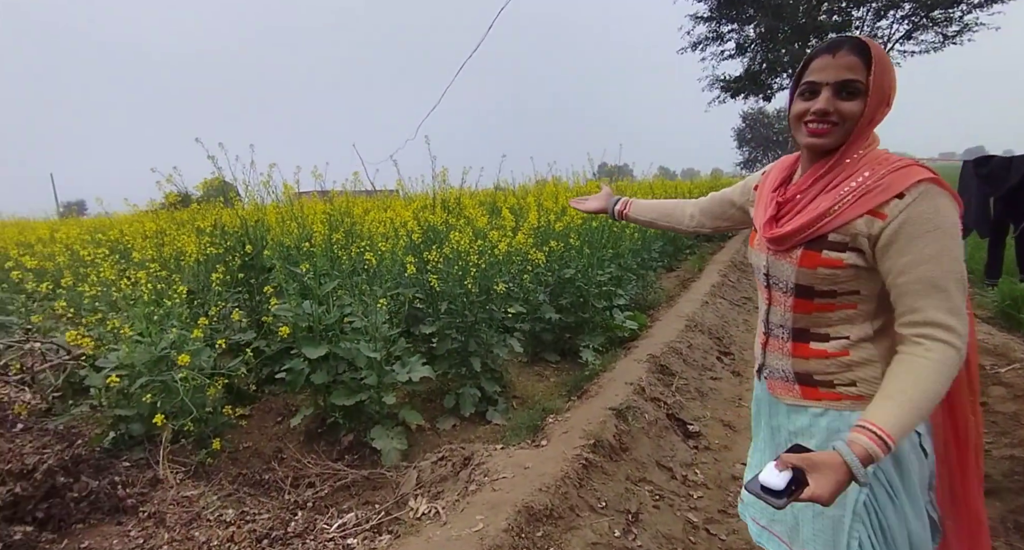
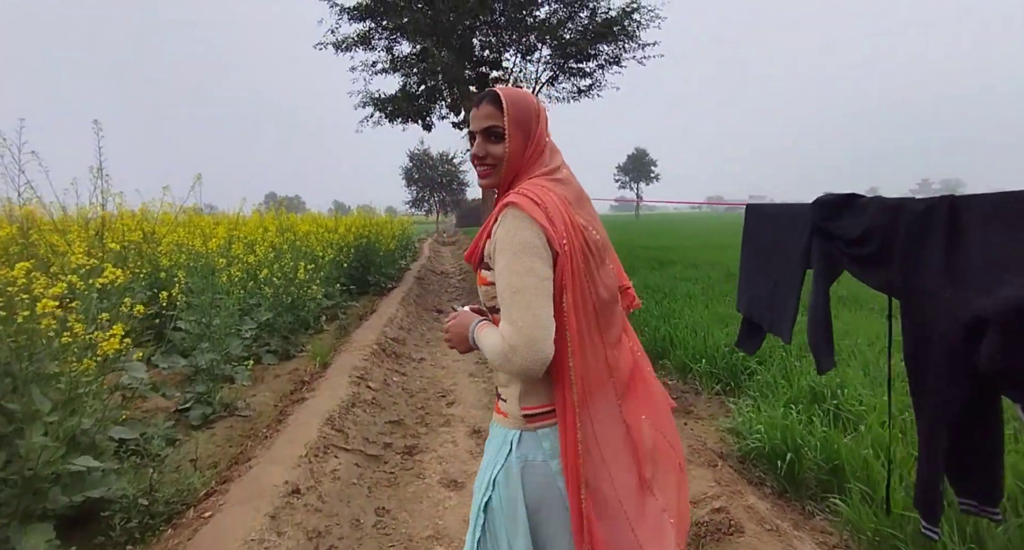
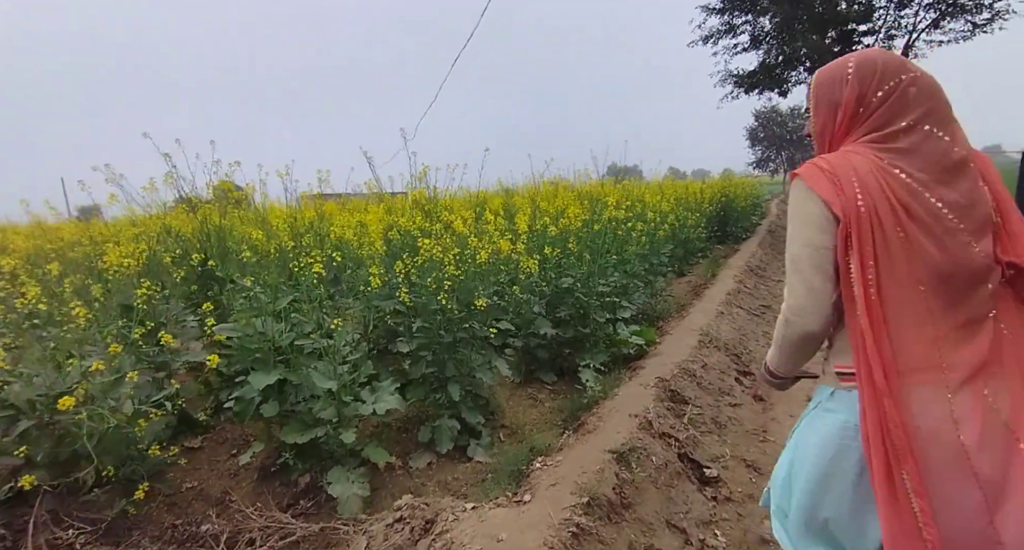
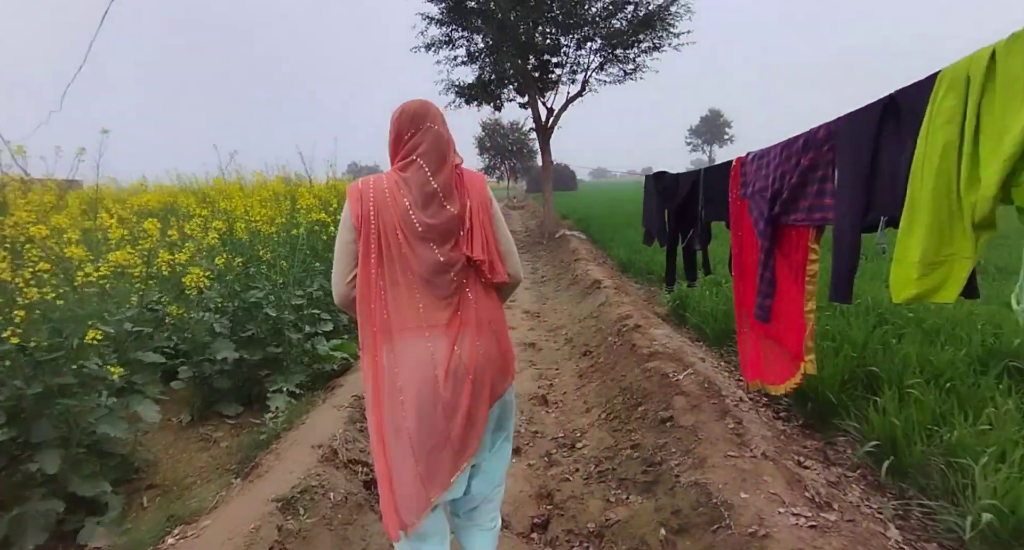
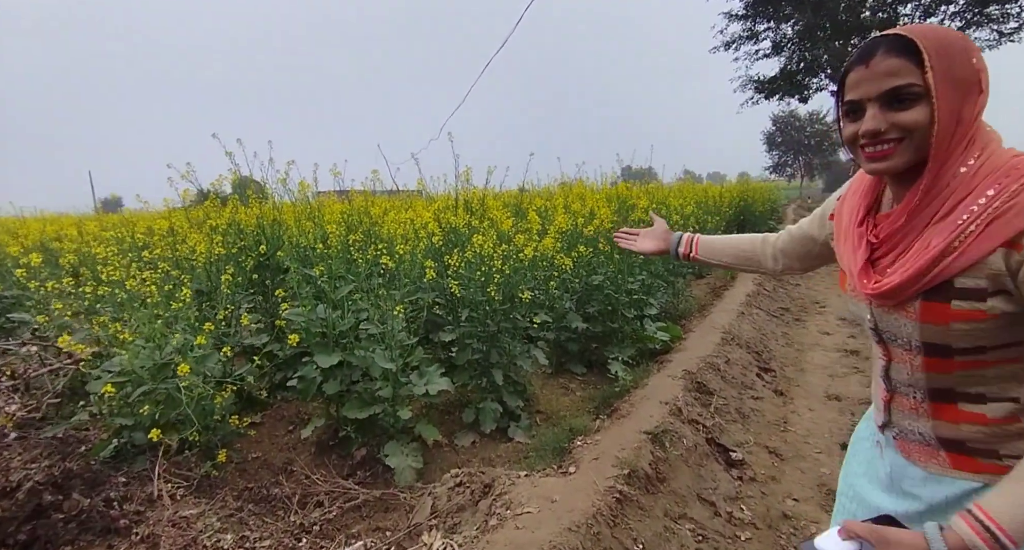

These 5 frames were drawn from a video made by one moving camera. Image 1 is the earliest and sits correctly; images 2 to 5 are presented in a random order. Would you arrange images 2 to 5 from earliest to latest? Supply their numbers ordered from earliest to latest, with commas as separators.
5, 3, 4, 2
